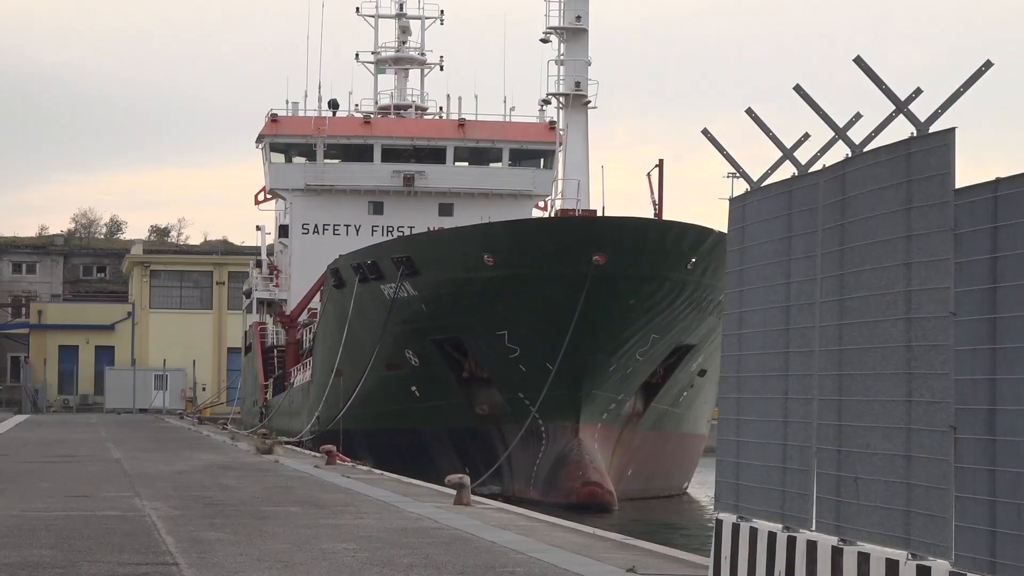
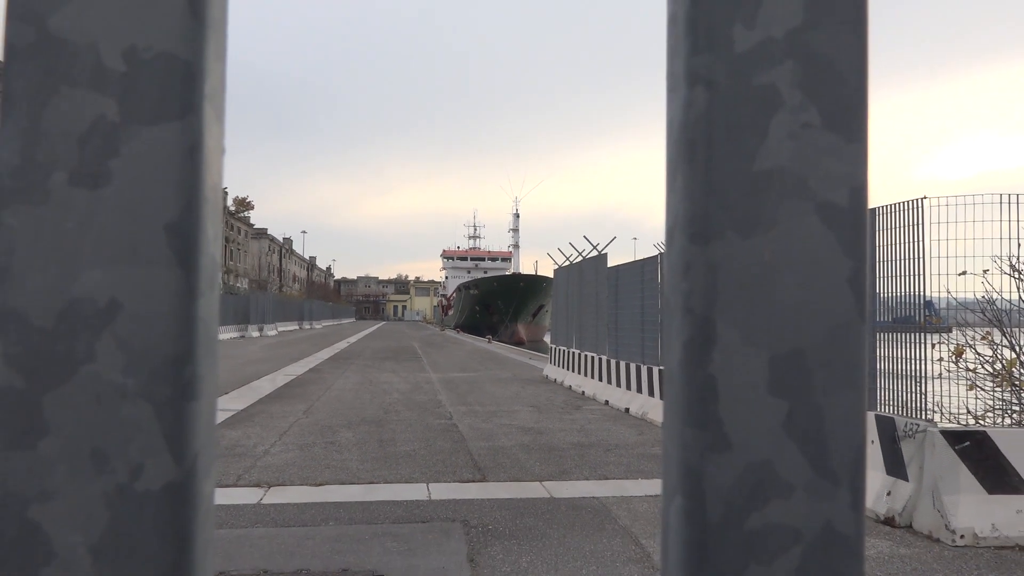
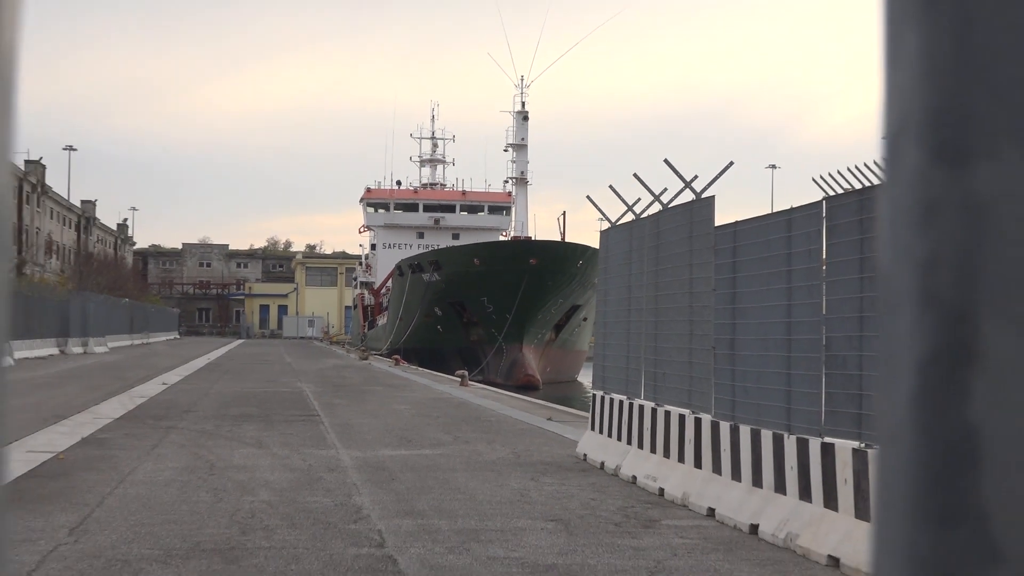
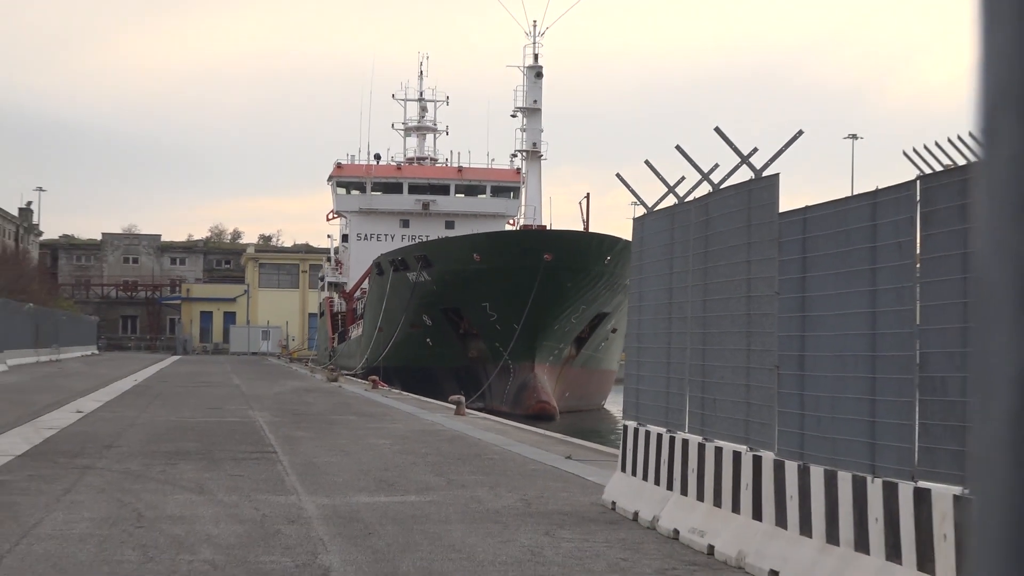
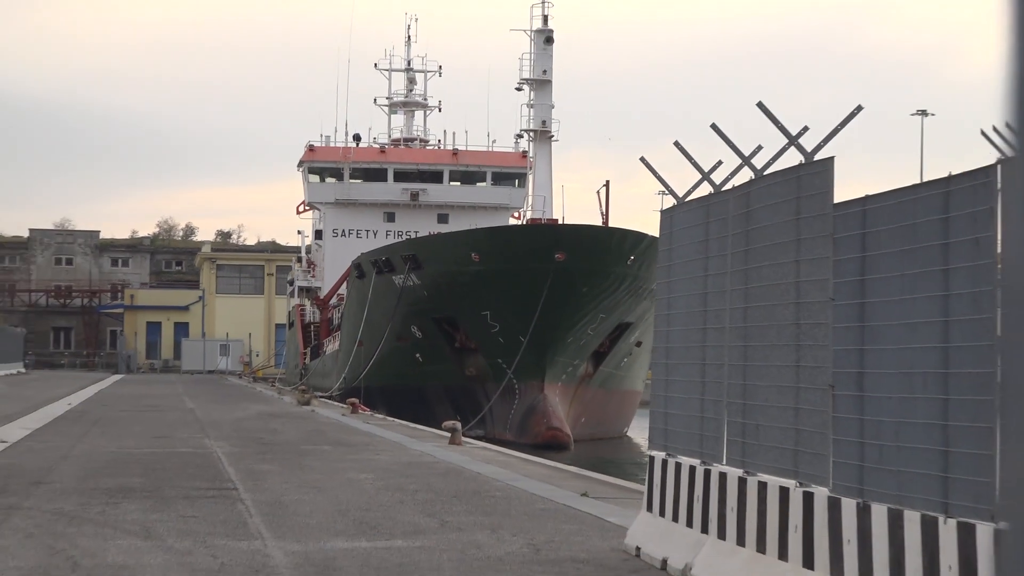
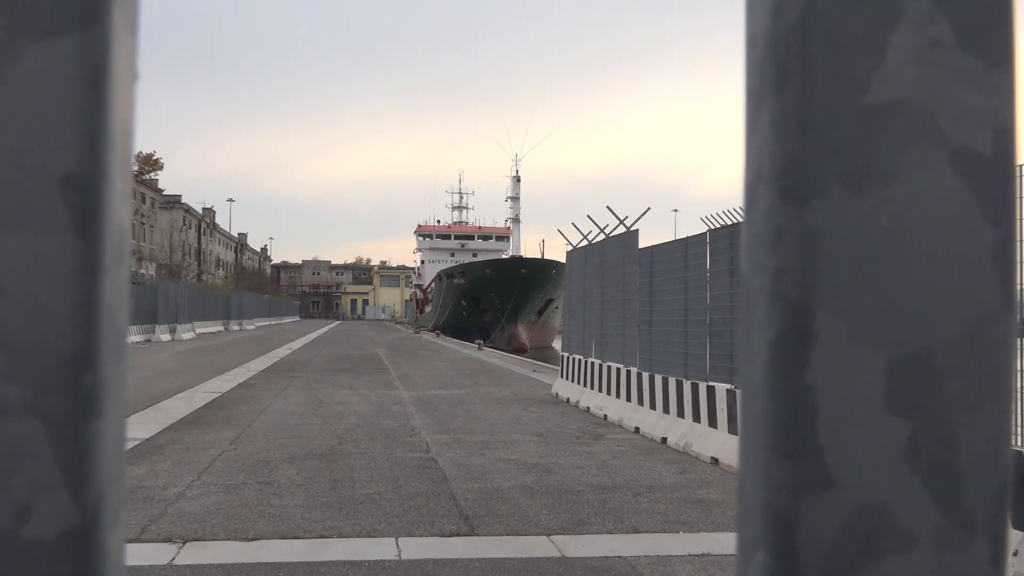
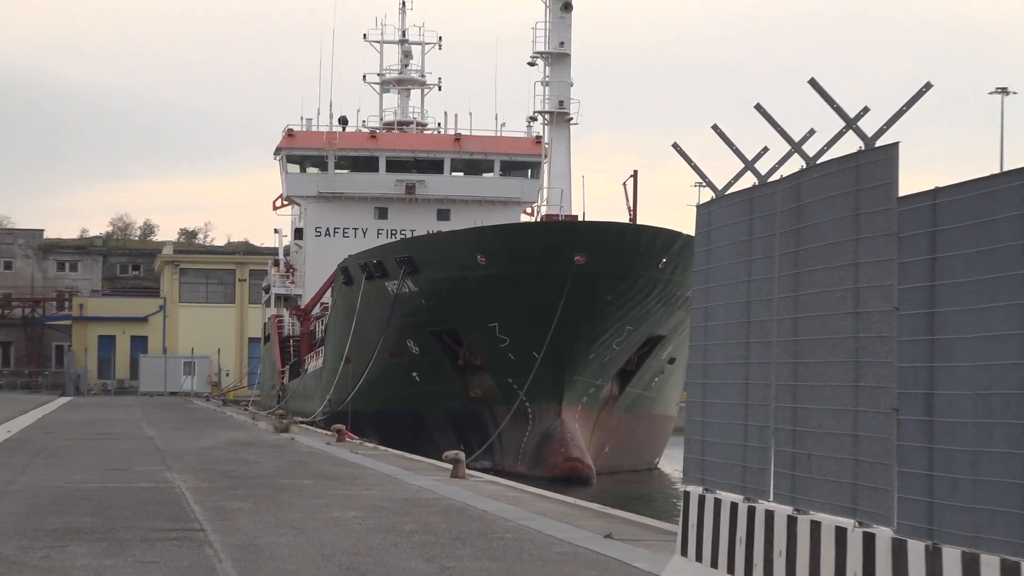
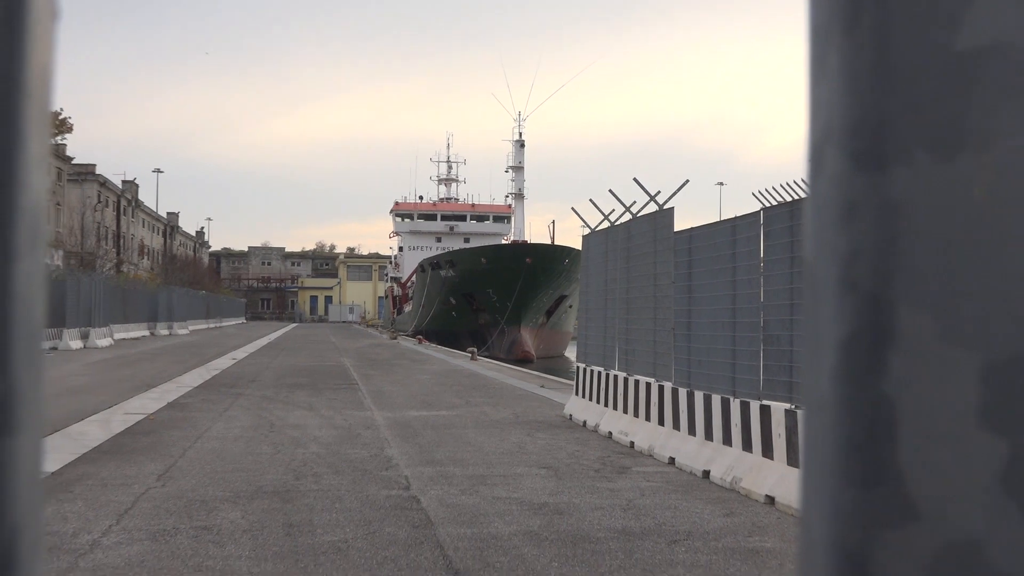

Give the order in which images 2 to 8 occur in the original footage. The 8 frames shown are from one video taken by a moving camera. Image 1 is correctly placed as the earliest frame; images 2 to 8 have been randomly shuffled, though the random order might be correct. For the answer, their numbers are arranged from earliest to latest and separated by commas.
7, 5, 4, 3, 8, 6, 2
